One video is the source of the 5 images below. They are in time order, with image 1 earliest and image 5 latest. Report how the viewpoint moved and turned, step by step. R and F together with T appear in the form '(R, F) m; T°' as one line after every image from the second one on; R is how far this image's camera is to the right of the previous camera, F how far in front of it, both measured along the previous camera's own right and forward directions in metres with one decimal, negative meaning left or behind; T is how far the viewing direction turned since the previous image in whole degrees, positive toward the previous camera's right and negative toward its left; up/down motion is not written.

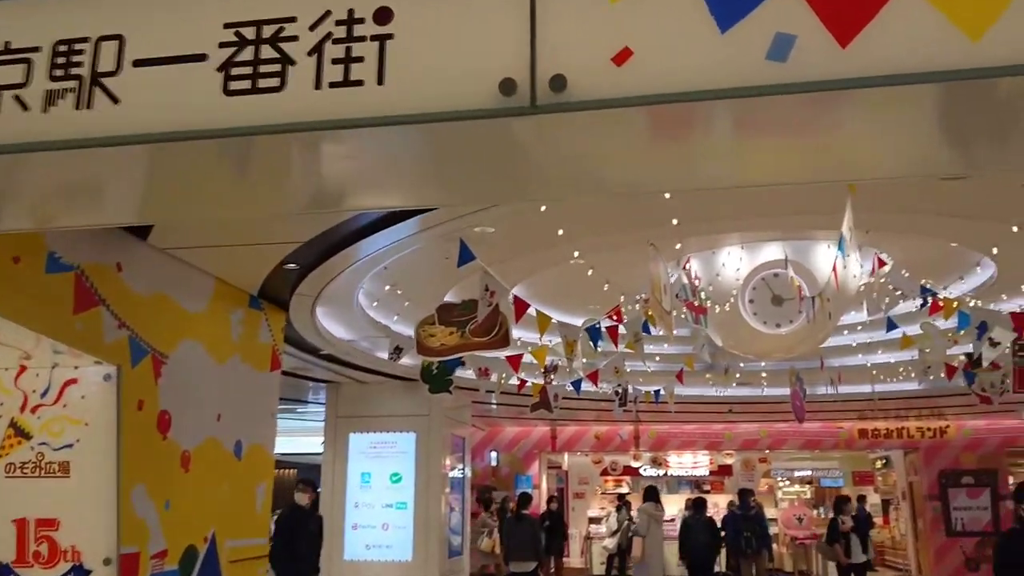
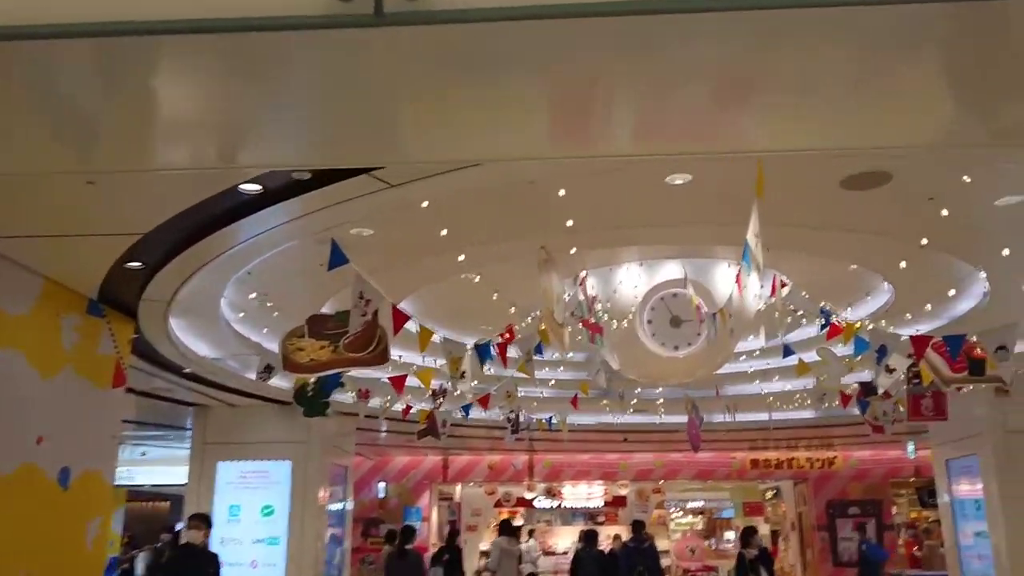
(+0.1, +0.6) m; +7°
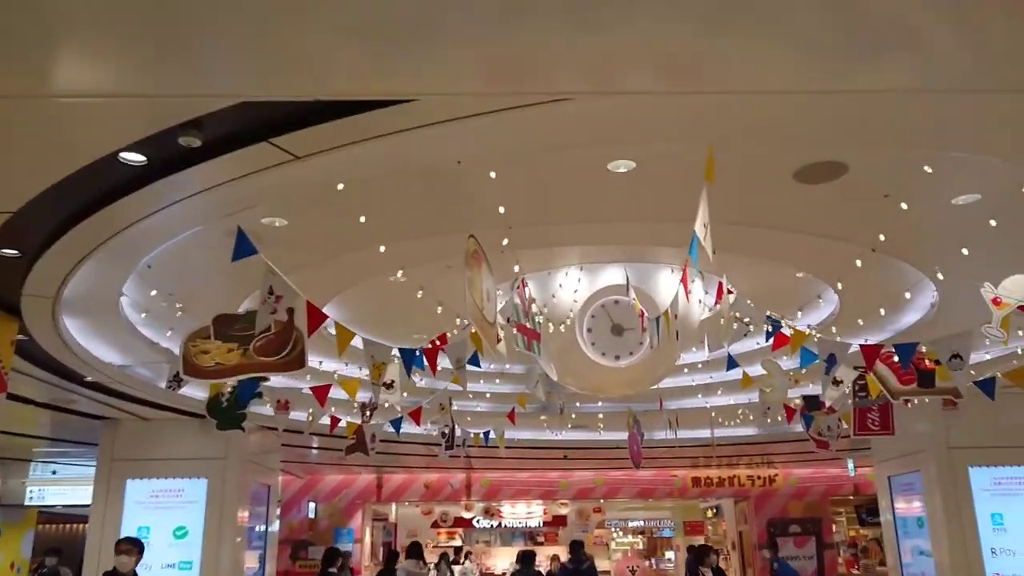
(+0.1, +0.5) m; +4°
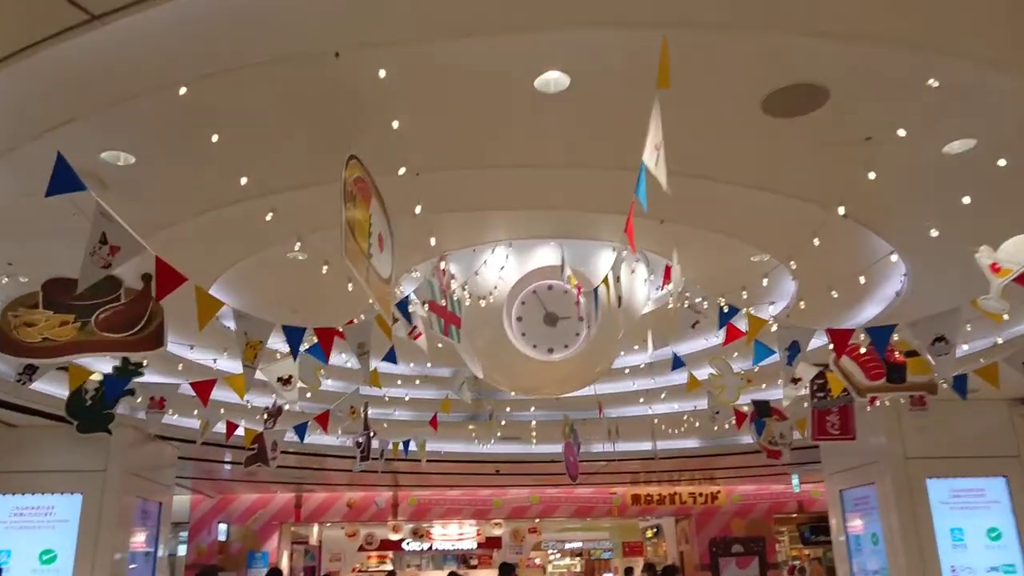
(+0.2, +1.0) m; +4°
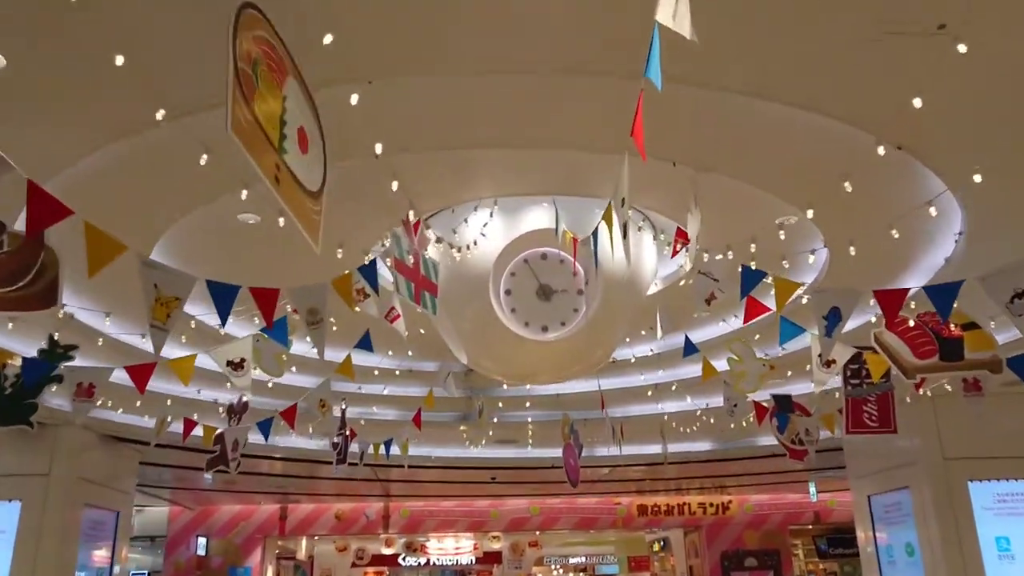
(+0.1, +0.9) m; 0°
